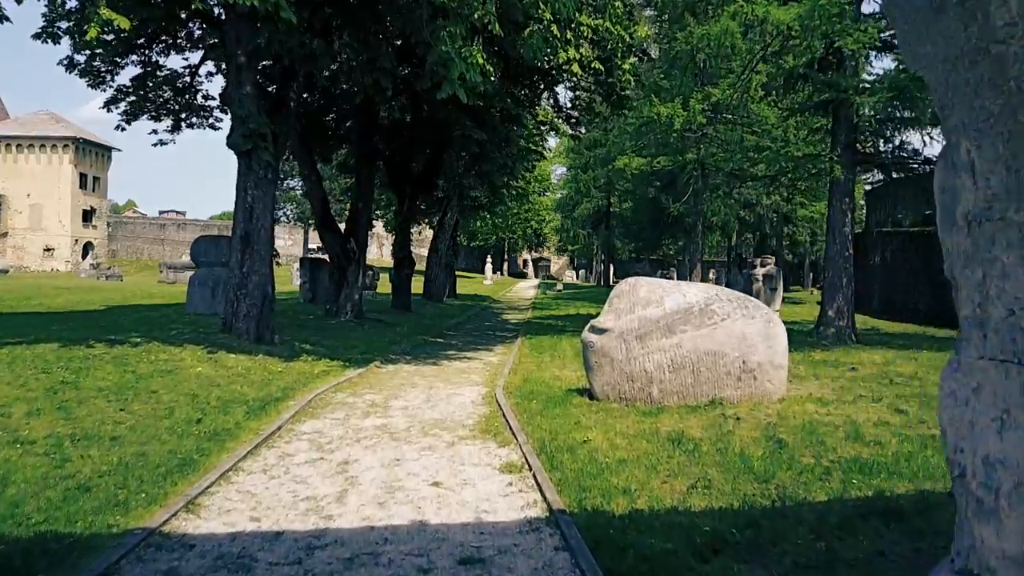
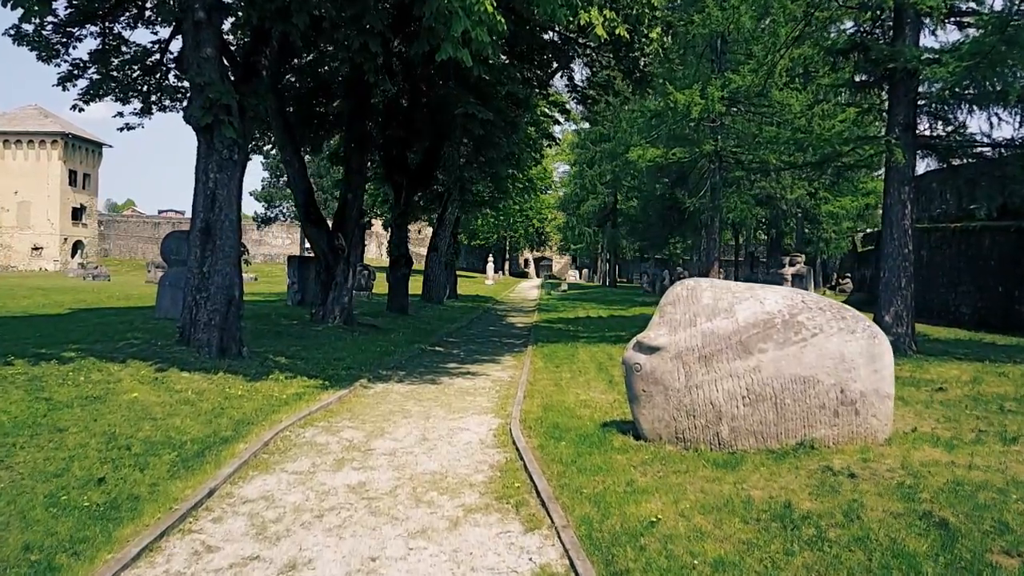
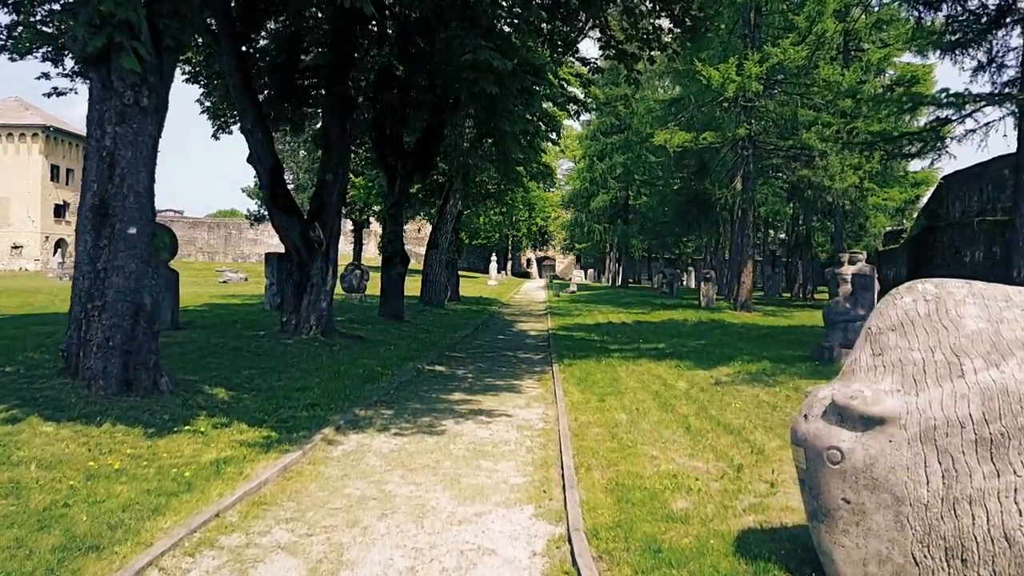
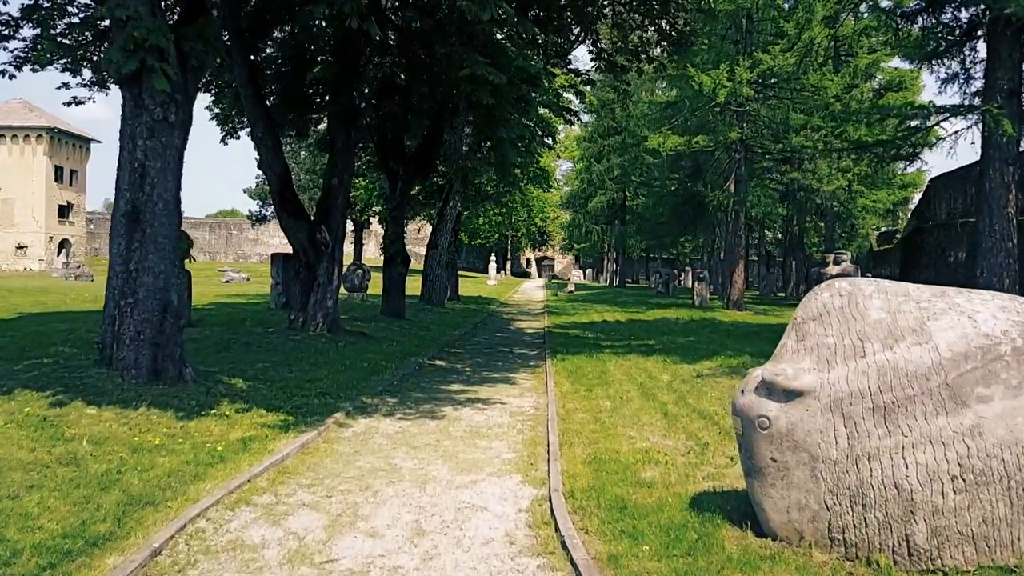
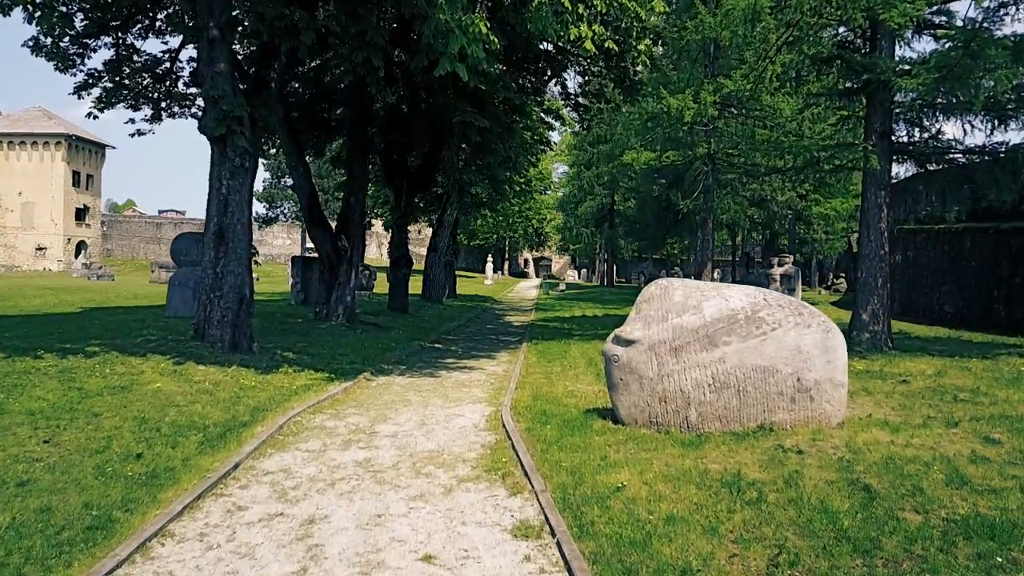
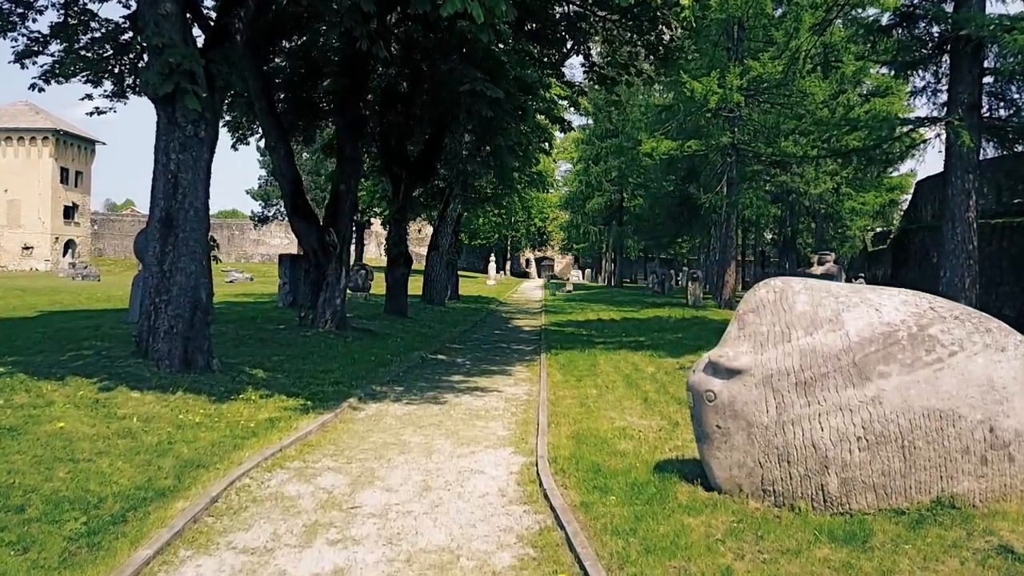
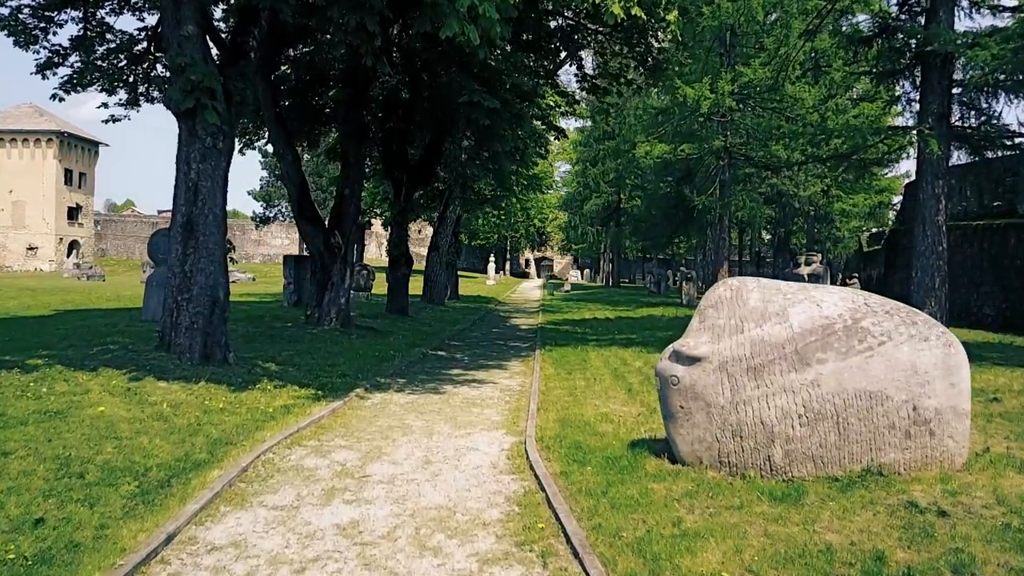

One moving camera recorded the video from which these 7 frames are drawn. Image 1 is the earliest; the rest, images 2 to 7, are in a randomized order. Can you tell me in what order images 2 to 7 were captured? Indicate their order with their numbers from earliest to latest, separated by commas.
5, 2, 7, 6, 4, 3
